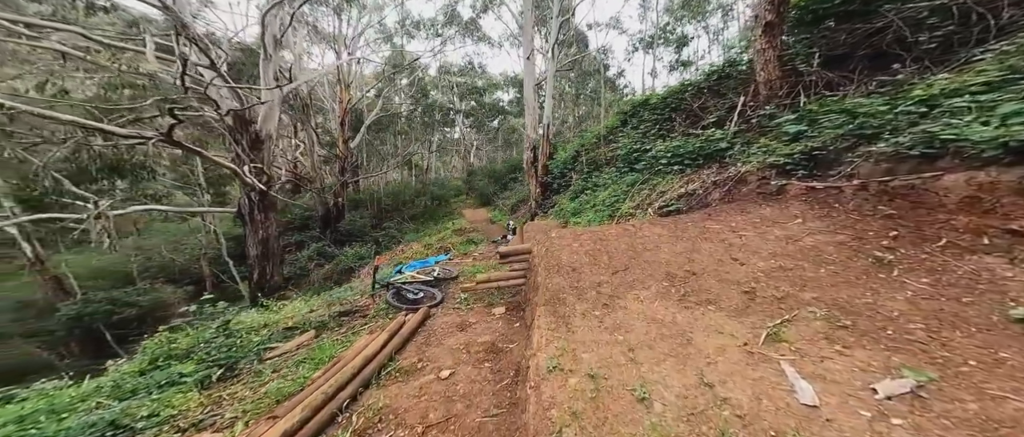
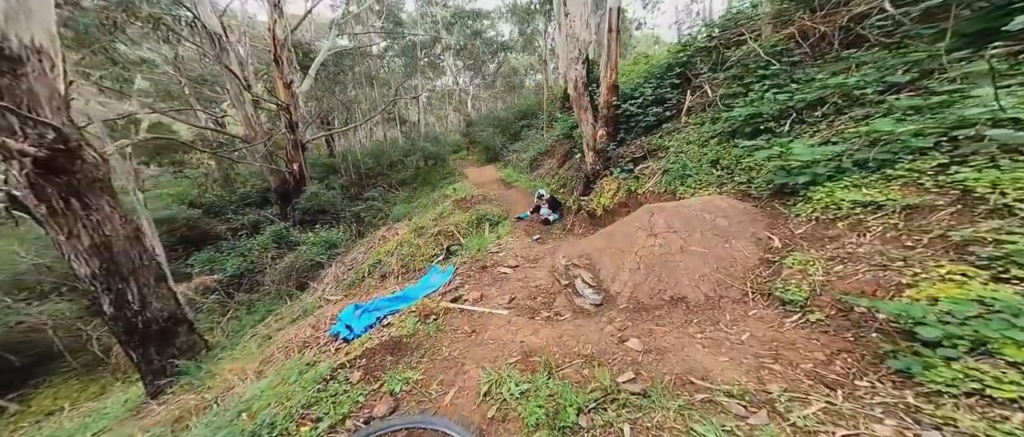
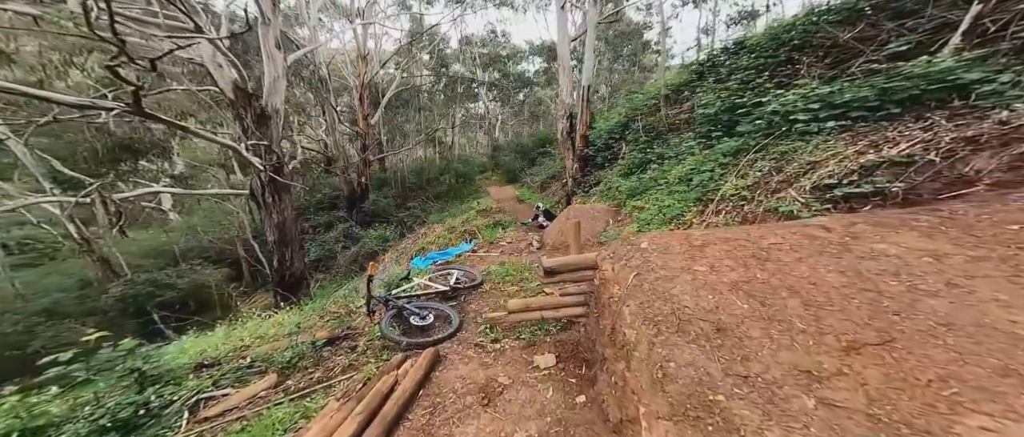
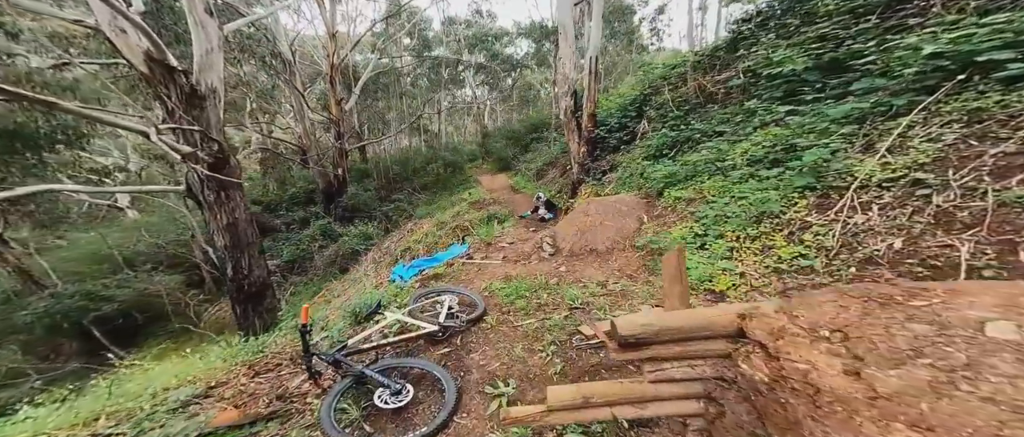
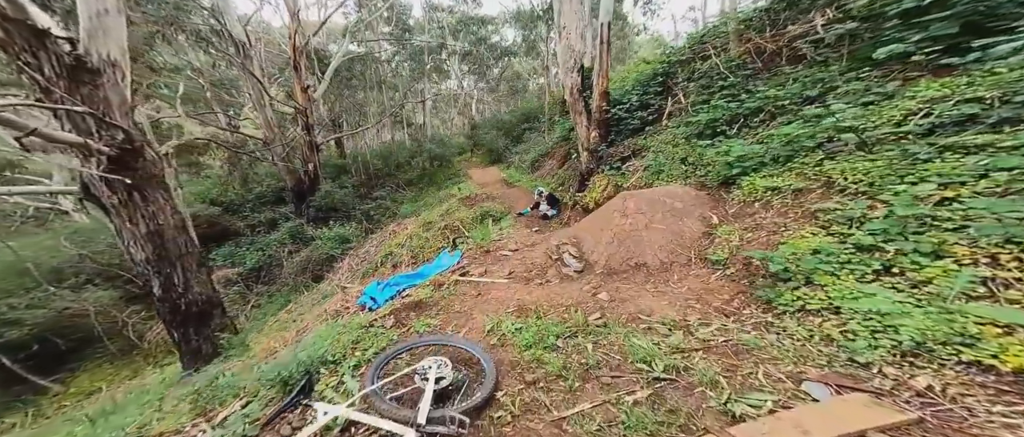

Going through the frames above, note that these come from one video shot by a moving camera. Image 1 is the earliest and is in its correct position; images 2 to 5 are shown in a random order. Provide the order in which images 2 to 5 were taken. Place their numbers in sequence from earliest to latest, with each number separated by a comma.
3, 4, 5, 2
